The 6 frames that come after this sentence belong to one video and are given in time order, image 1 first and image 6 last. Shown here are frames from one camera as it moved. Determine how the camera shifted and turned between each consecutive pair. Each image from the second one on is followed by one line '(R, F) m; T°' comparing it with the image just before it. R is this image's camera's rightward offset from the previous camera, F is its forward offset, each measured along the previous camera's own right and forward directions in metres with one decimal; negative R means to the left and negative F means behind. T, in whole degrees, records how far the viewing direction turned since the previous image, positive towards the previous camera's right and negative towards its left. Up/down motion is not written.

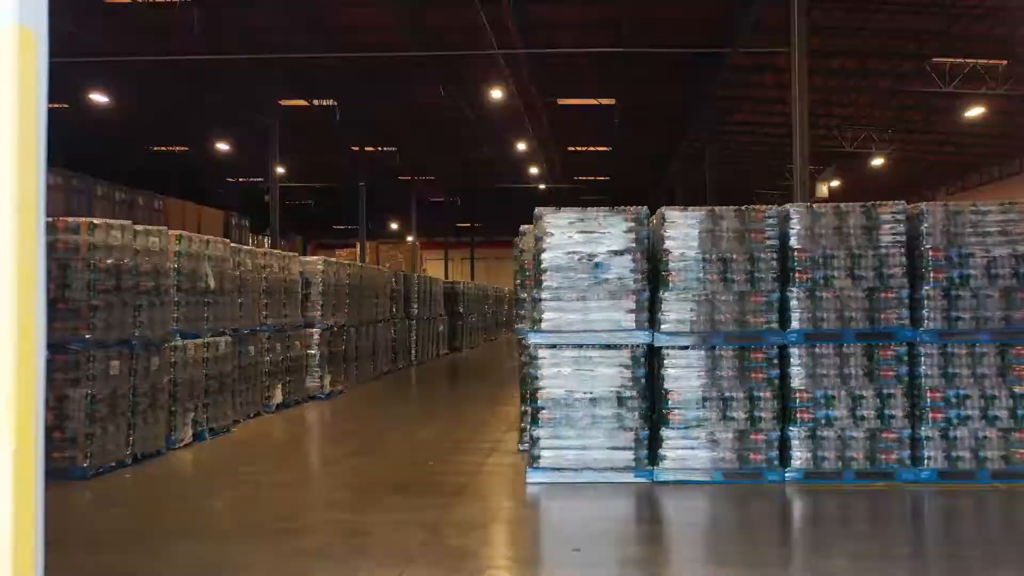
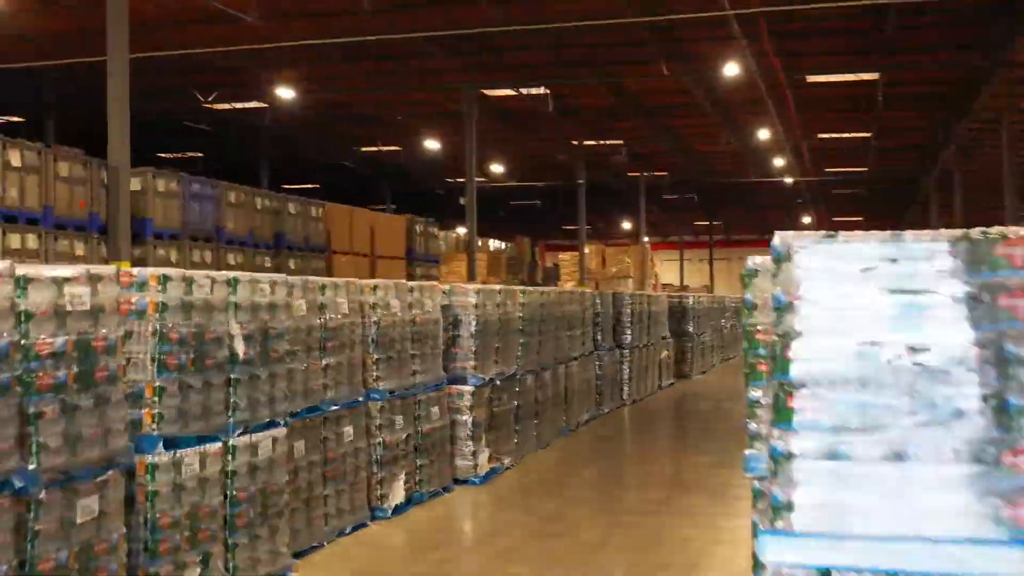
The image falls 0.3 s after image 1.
(+0.1, +2.9) m; -12°
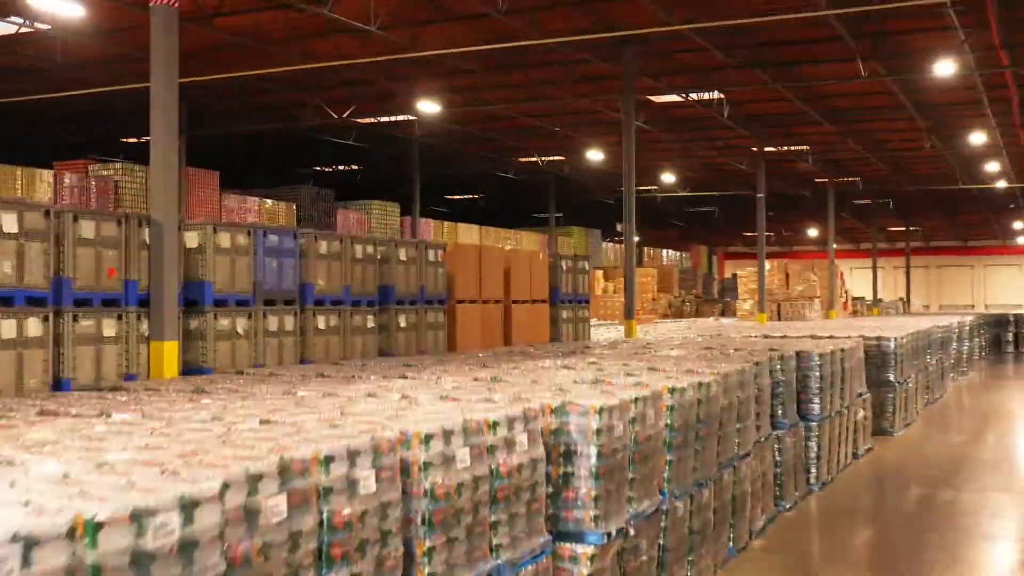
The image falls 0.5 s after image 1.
(+0.2, +2.0) m; -9°
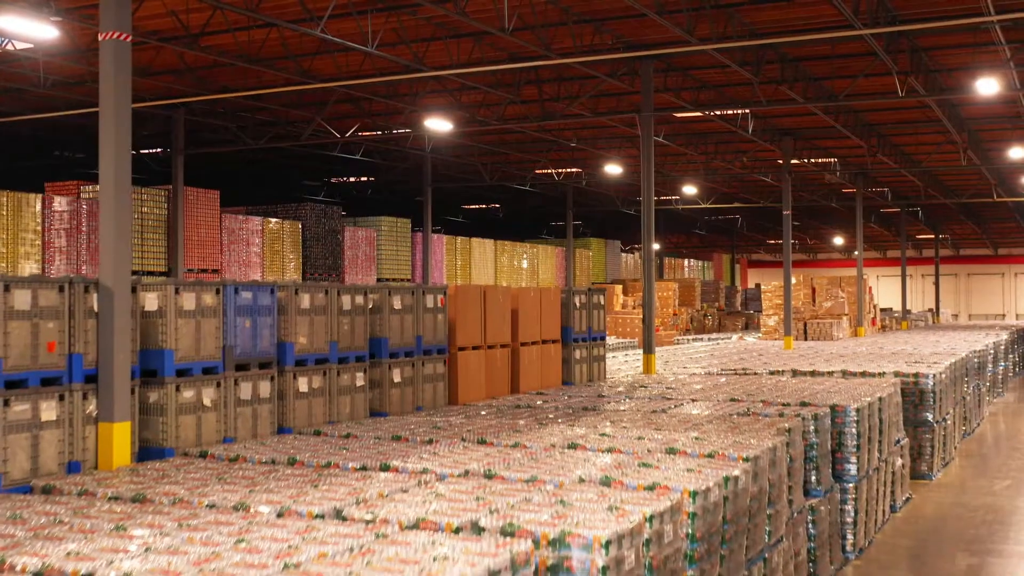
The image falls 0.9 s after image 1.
(+0.1, +0.8) m; -1°
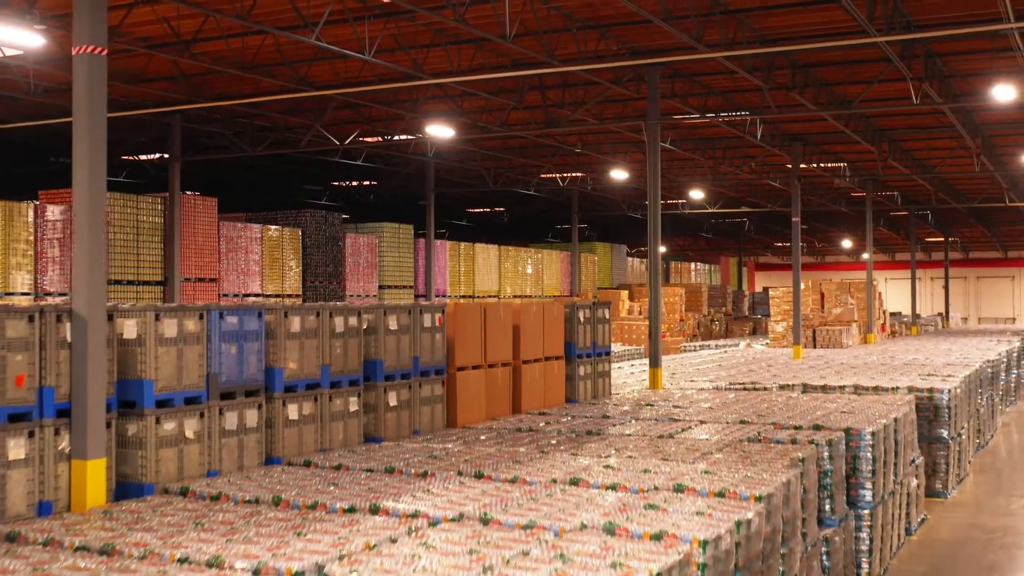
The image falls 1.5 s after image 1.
(0.0, +0.3) m; 0°
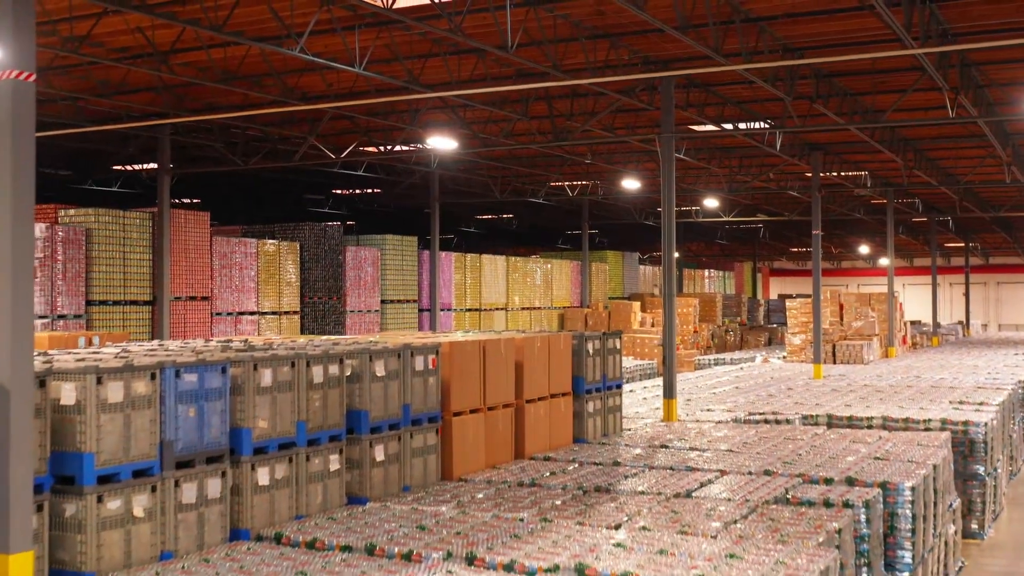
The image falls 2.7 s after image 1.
(+0.1, +0.8) m; -1°
